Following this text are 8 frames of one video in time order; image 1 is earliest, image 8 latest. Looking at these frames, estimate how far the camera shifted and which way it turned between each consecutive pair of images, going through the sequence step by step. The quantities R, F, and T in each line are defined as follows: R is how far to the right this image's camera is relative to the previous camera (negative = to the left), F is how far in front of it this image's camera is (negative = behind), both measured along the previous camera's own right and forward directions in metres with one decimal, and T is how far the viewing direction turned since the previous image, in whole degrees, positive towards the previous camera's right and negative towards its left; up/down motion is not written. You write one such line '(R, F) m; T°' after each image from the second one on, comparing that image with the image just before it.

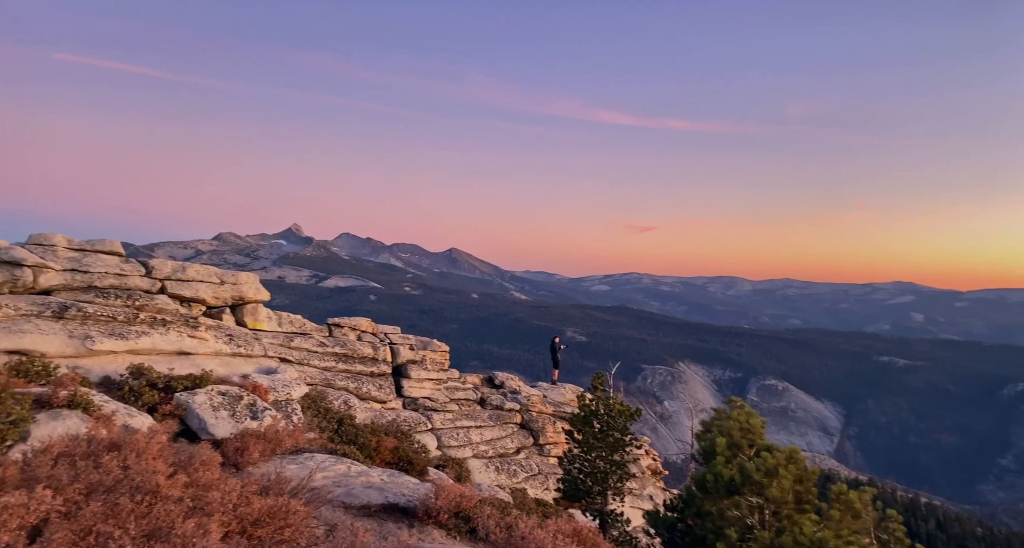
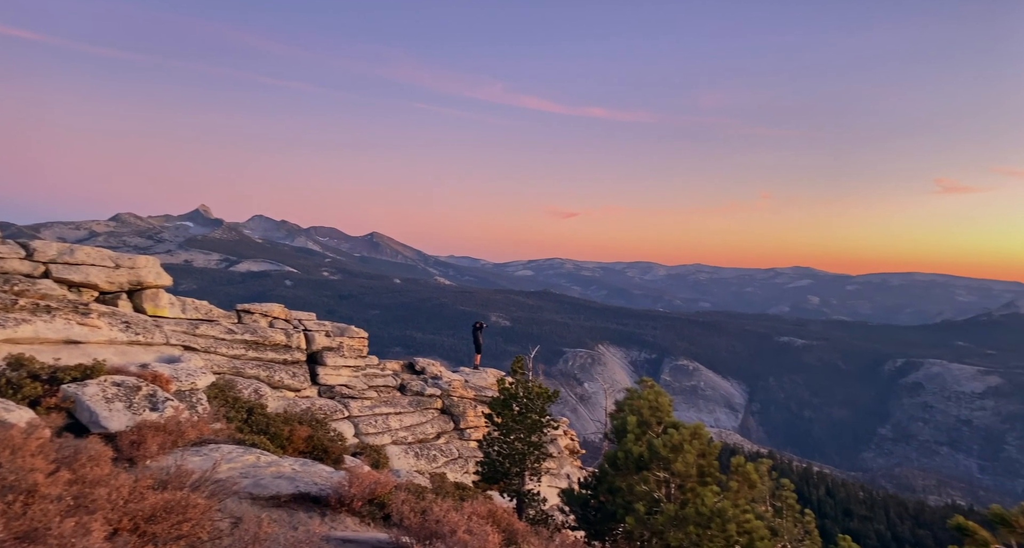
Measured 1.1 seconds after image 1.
(+0.2, 0.0) m; +6°
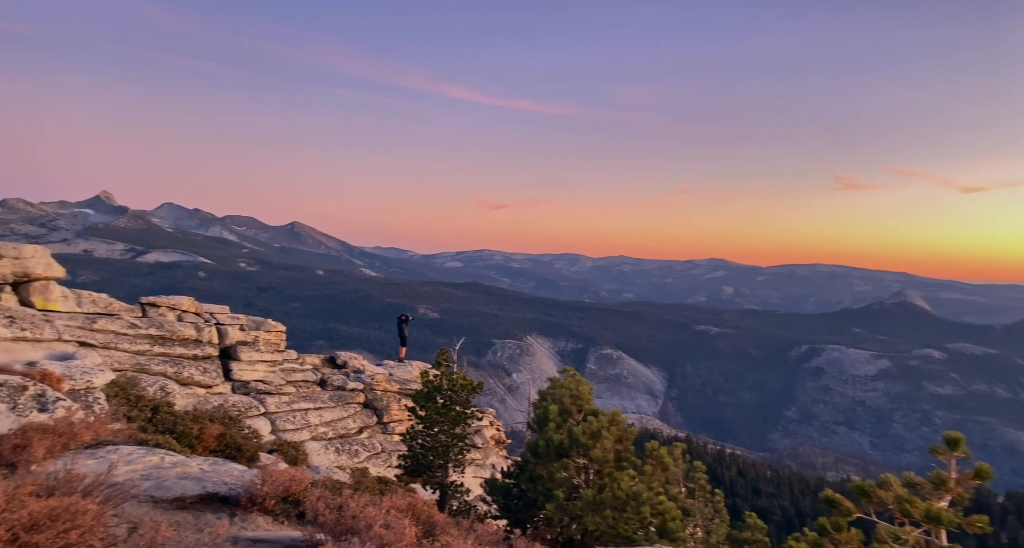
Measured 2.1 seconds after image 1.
(+0.2, +0.1) m; +6°
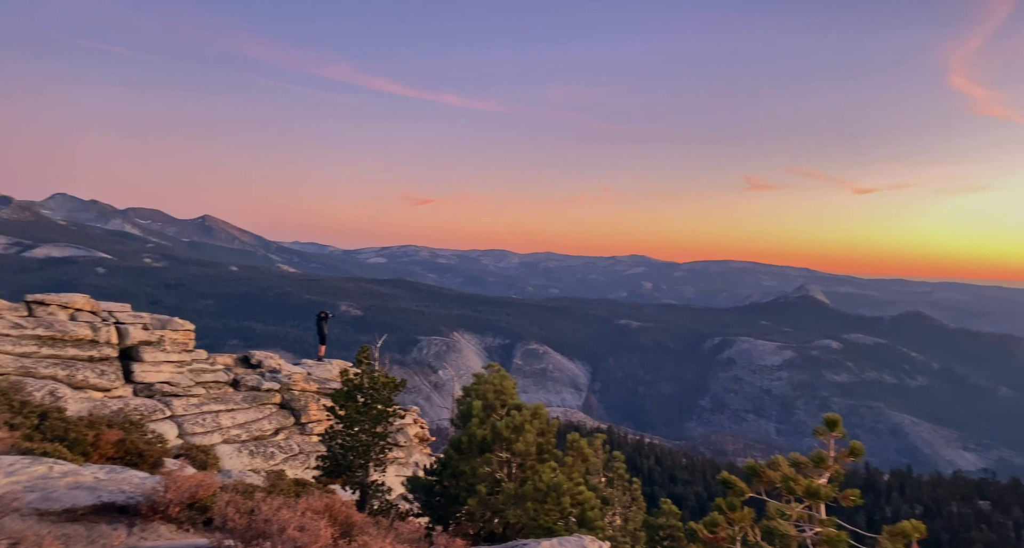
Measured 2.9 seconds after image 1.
(+0.2, +0.2) m; +6°
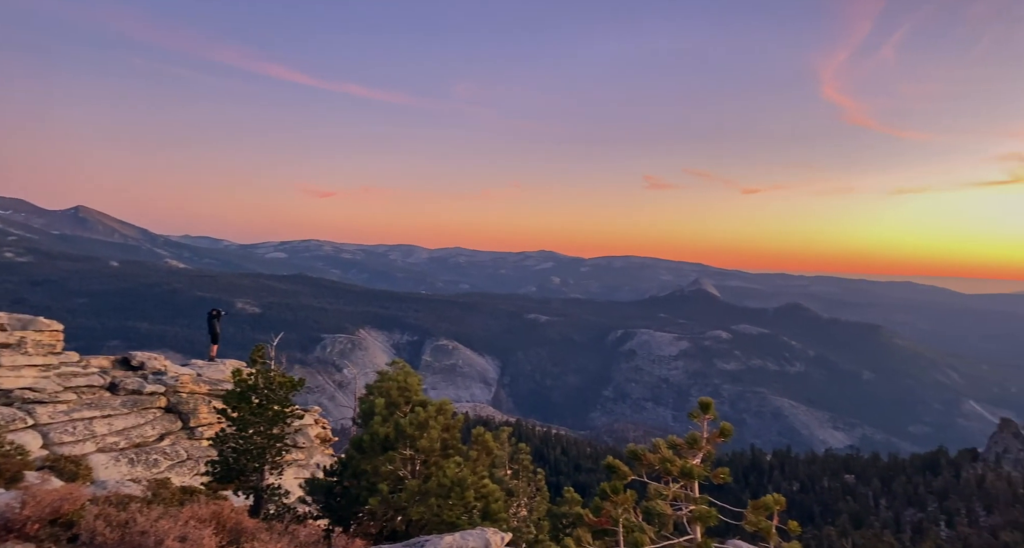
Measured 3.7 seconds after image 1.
(+0.3, +0.3) m; +8°
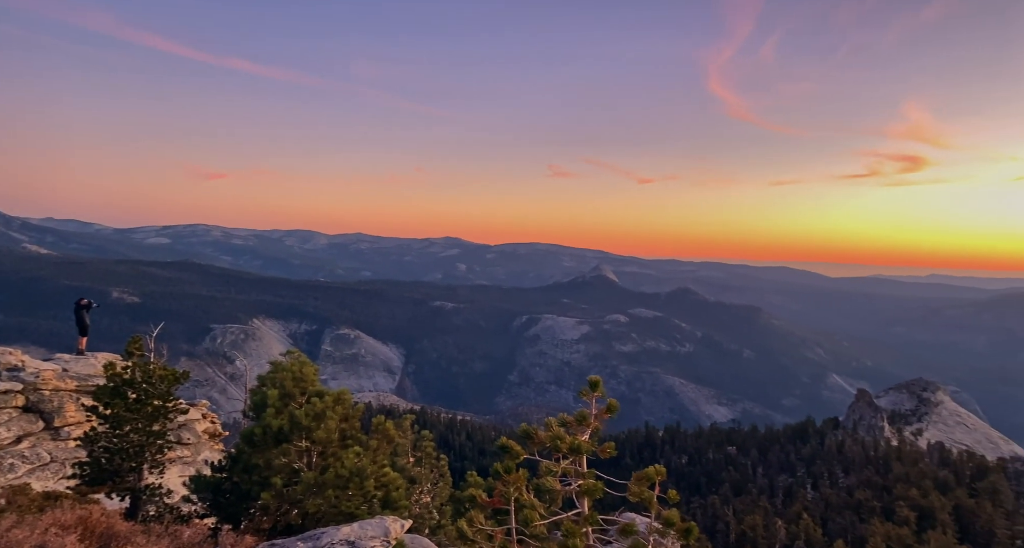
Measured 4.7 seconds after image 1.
(+0.5, +0.3) m; +8°
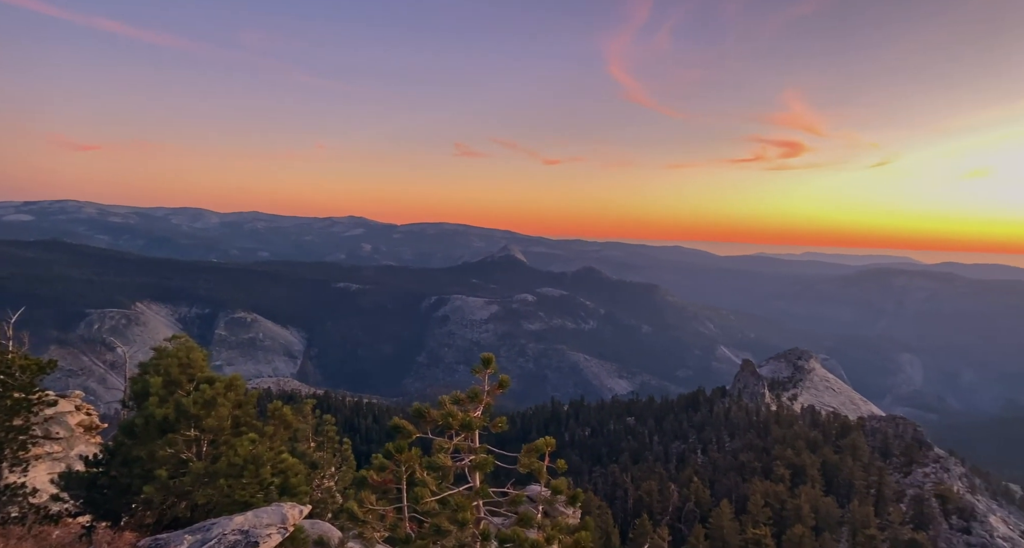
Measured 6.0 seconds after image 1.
(+0.5, +0.7) m; +8°
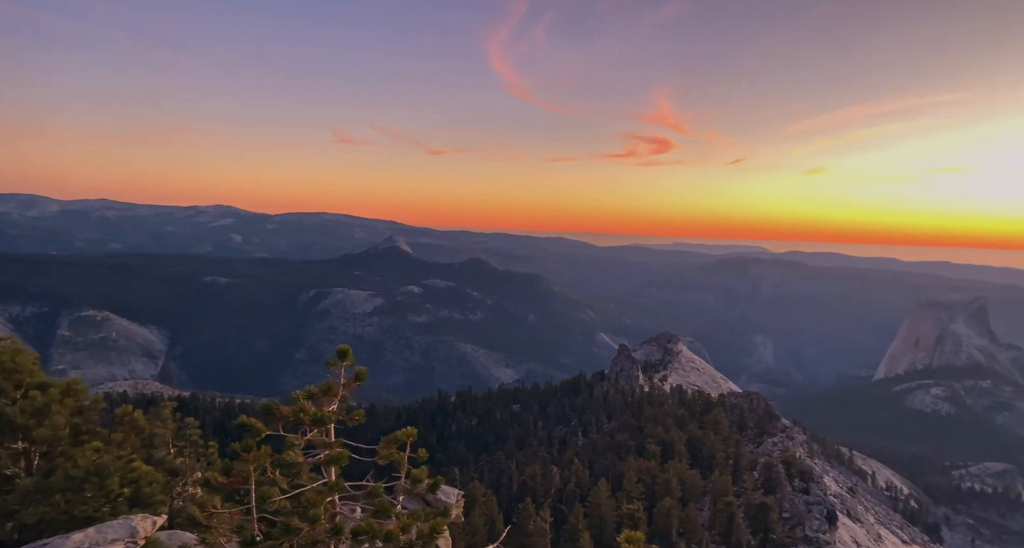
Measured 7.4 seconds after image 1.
(+0.5, +2.6) m; +10°
